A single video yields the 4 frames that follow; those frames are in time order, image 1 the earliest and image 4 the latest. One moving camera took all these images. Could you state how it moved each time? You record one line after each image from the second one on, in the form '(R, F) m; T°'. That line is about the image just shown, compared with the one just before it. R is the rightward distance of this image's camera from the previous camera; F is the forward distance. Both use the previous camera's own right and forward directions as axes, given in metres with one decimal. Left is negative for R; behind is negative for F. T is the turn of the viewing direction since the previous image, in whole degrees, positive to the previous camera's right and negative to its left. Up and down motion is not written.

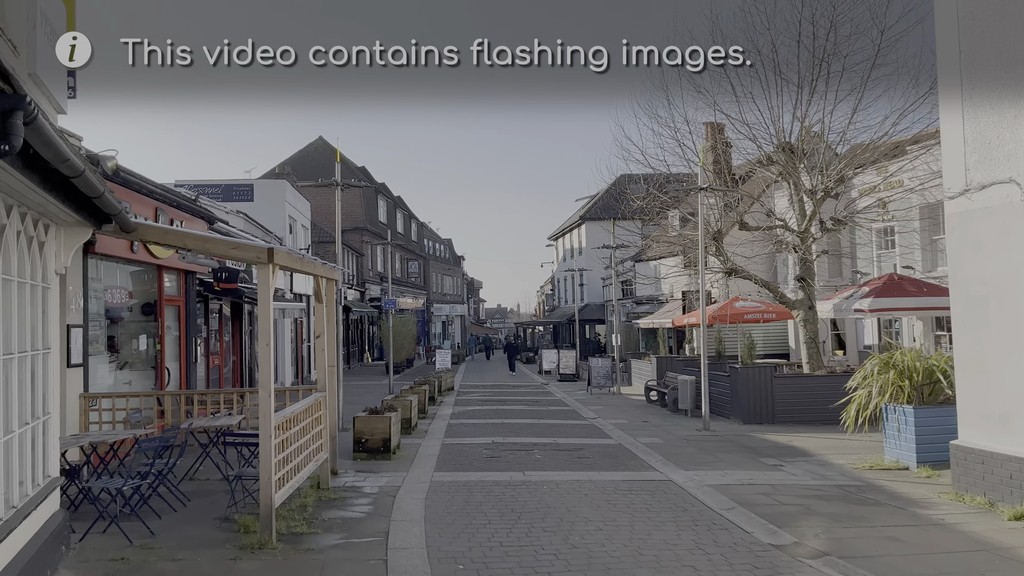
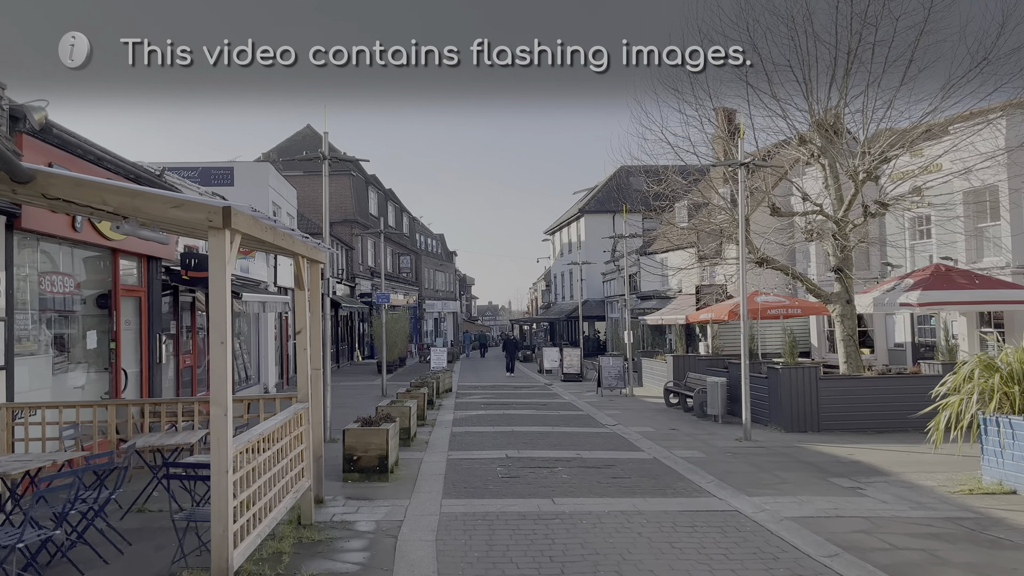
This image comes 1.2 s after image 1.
(-0.3, +1.8) m; +1°
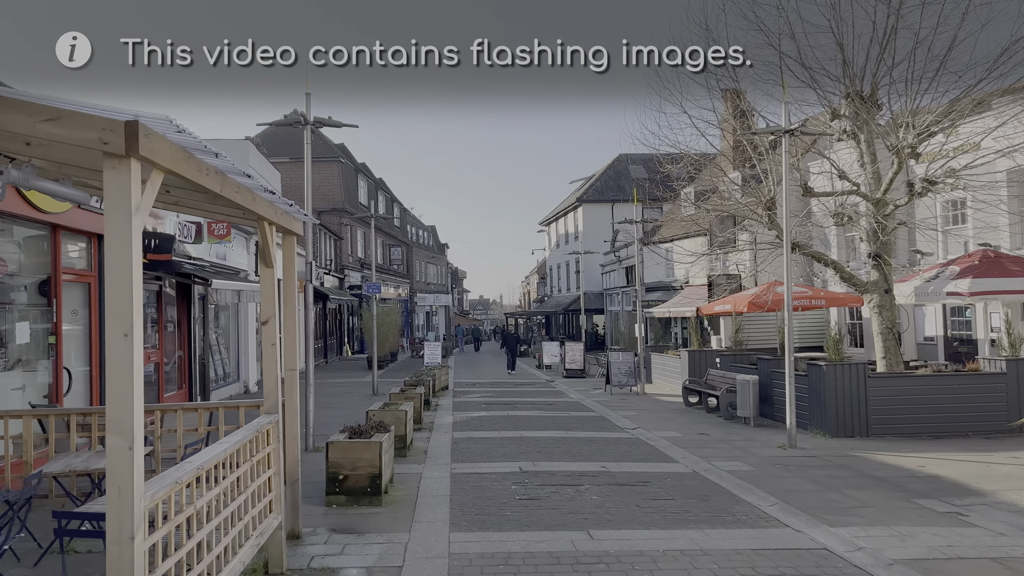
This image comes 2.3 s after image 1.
(-0.3, +1.6) m; +1°
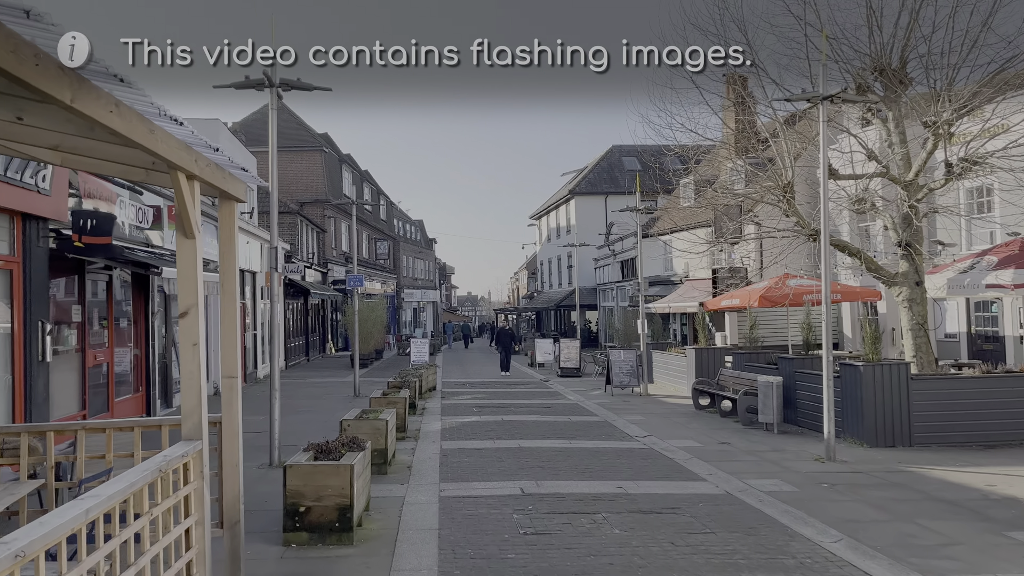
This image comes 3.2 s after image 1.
(-0.1, +1.4) m; +1°
